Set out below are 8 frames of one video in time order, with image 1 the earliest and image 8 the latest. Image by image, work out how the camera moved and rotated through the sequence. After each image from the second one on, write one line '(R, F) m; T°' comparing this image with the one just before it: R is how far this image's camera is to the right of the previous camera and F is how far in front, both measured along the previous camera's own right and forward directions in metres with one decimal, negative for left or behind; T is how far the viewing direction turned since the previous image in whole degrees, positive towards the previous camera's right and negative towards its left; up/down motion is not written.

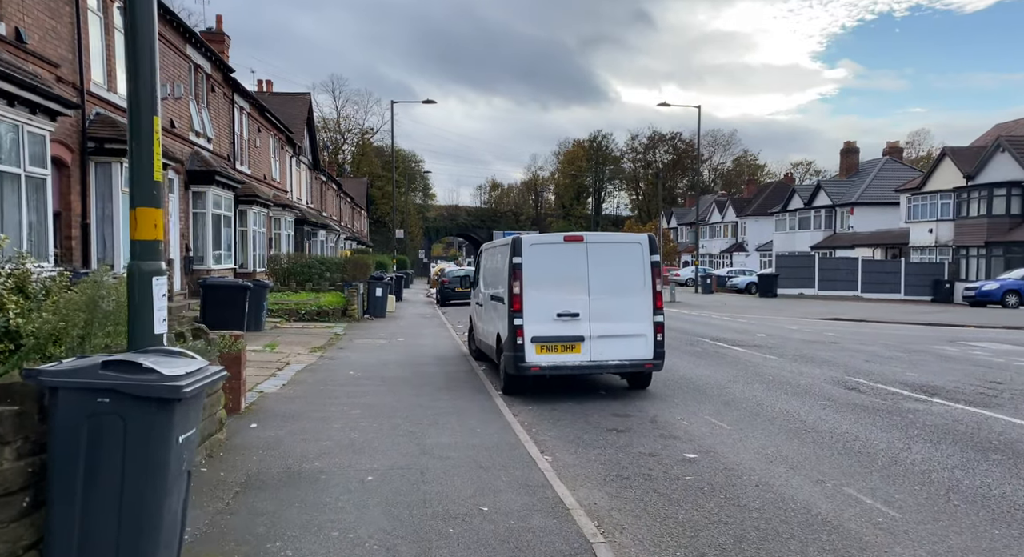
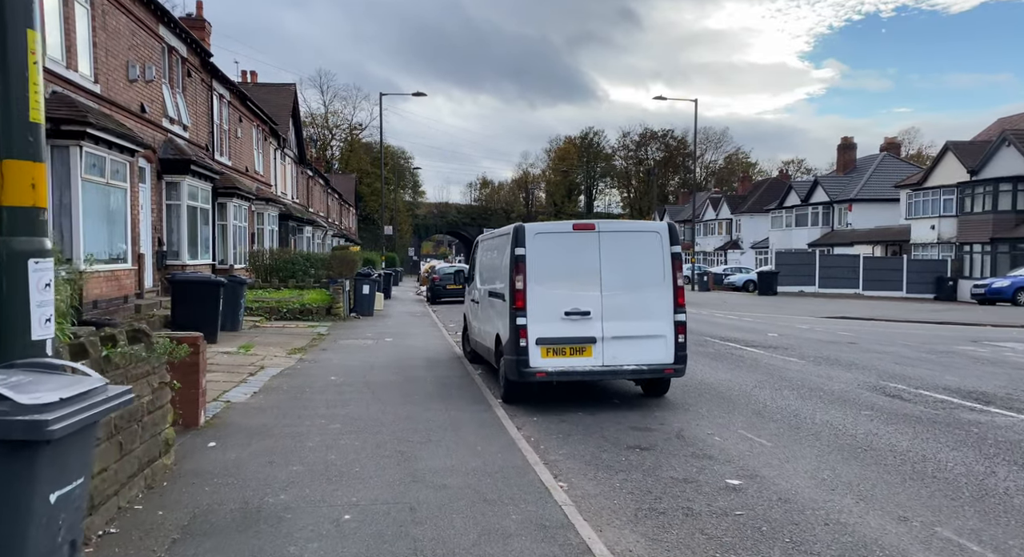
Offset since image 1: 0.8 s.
(-0.1, +1.1) m; +1°
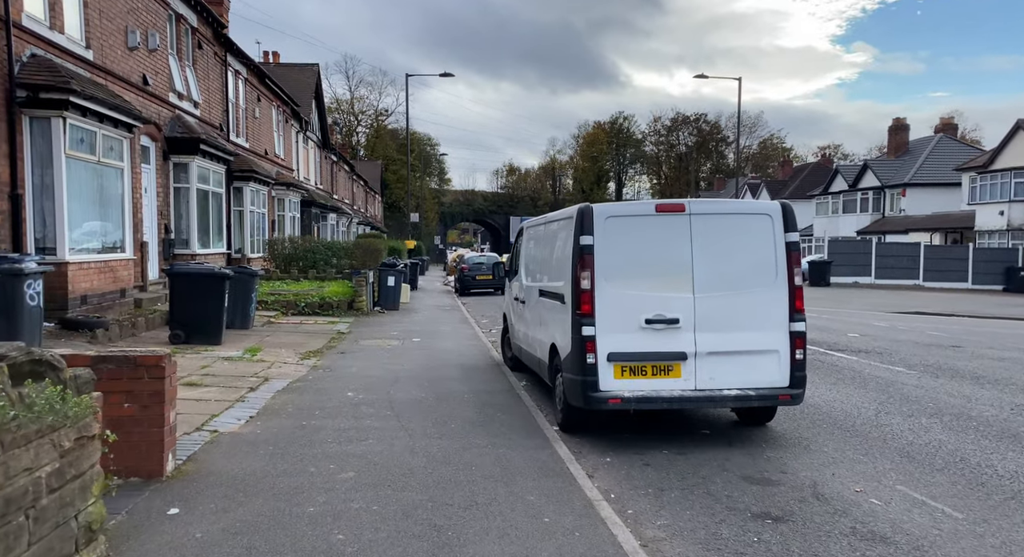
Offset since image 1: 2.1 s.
(-0.3, +1.9) m; -2°
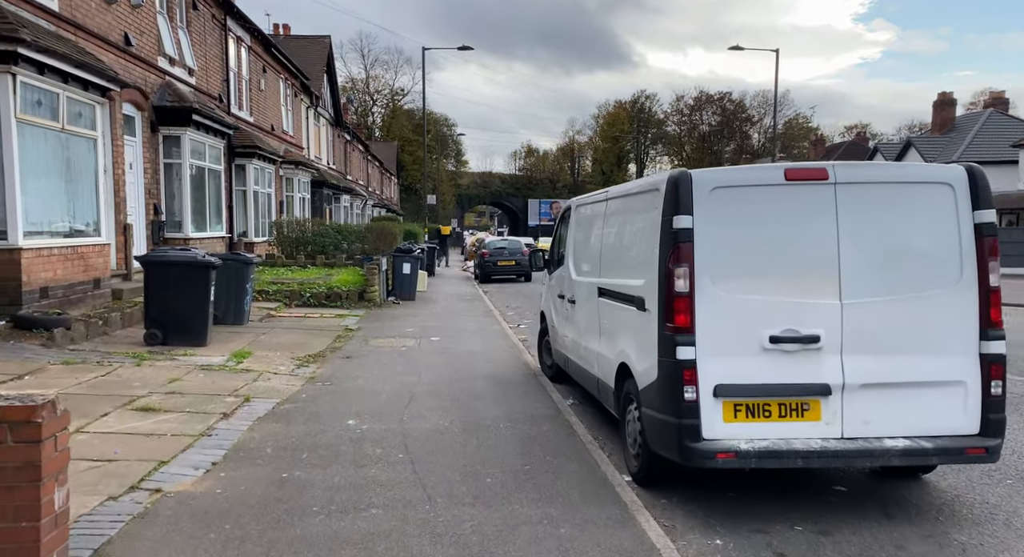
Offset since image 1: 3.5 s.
(-0.3, +1.9) m; -1°
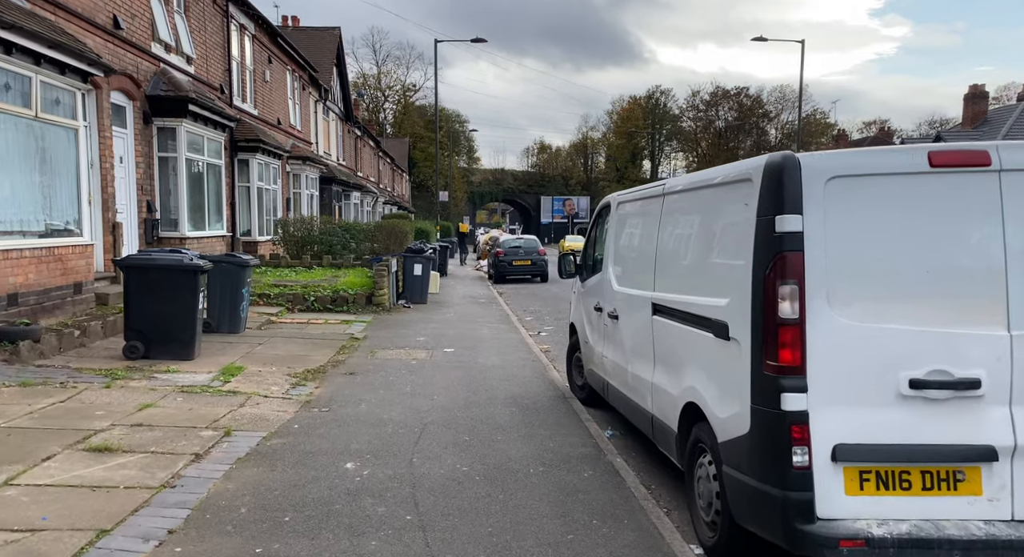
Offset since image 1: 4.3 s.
(-0.1, +1.2) m; -1°
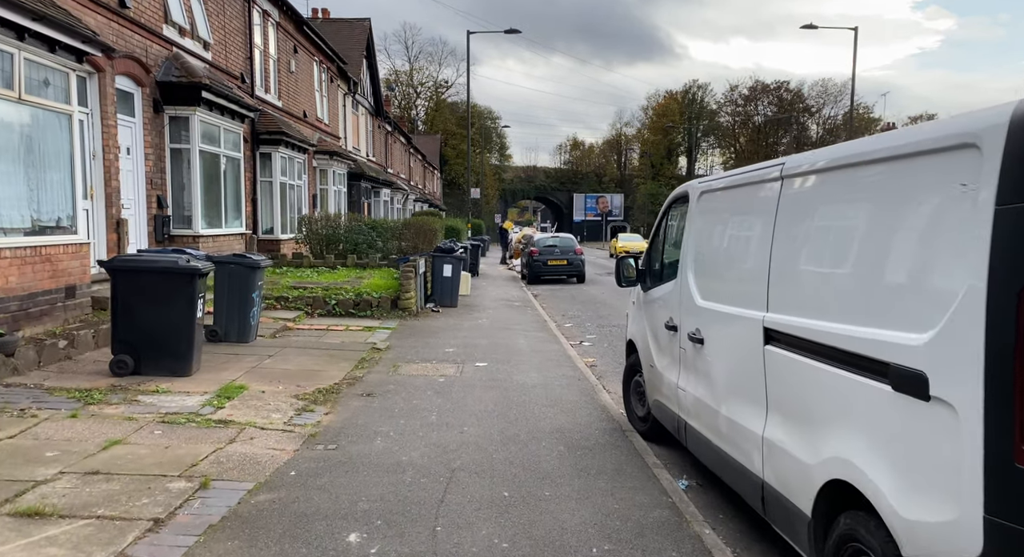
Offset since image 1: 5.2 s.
(-0.1, +1.3) m; -2°
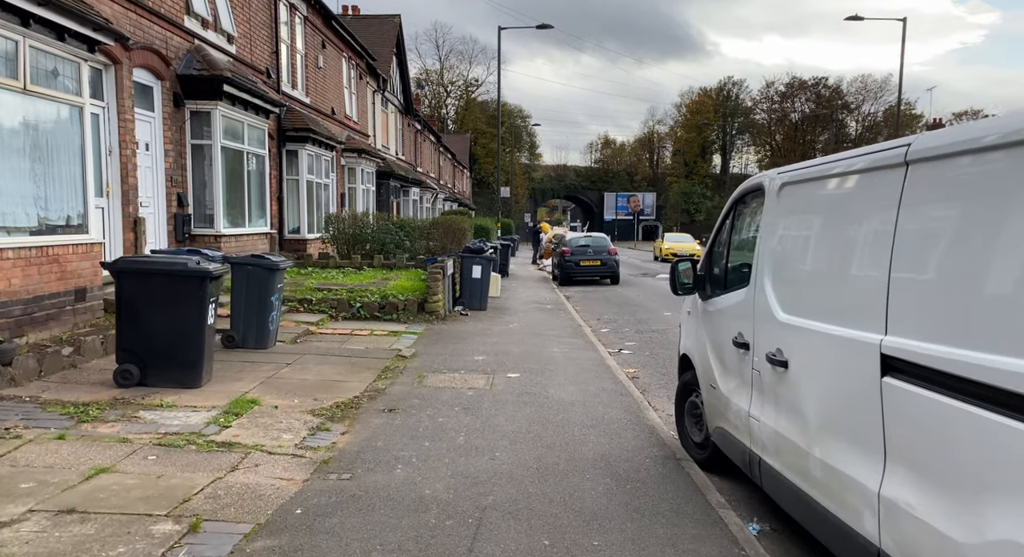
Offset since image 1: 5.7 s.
(-0.1, +0.7) m; -2°
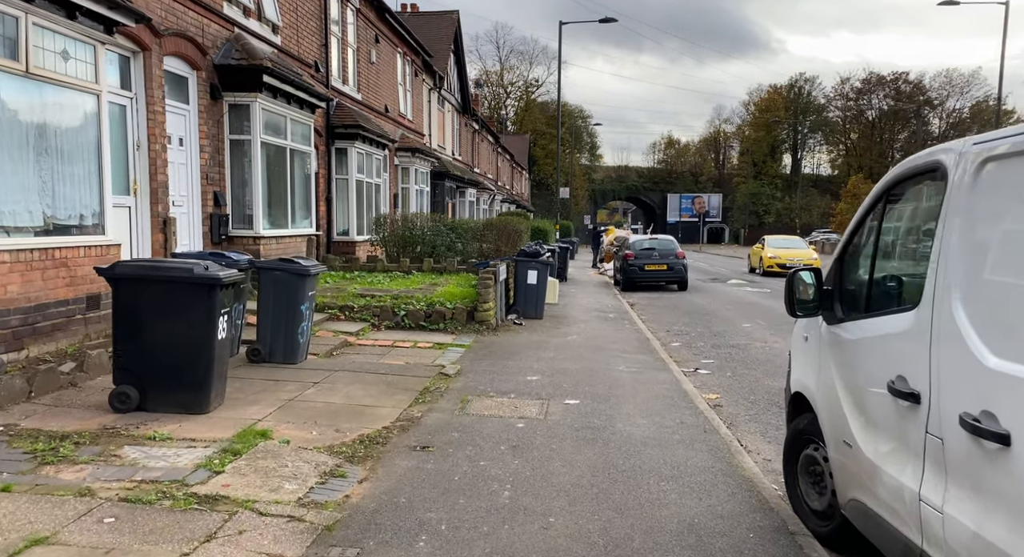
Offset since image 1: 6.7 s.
(0.0, +1.2) m; -4°
